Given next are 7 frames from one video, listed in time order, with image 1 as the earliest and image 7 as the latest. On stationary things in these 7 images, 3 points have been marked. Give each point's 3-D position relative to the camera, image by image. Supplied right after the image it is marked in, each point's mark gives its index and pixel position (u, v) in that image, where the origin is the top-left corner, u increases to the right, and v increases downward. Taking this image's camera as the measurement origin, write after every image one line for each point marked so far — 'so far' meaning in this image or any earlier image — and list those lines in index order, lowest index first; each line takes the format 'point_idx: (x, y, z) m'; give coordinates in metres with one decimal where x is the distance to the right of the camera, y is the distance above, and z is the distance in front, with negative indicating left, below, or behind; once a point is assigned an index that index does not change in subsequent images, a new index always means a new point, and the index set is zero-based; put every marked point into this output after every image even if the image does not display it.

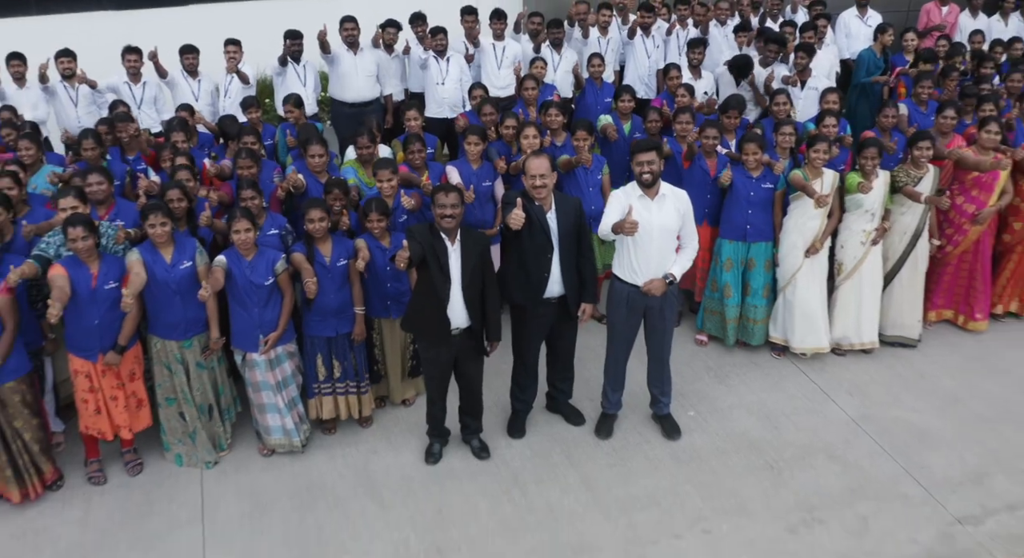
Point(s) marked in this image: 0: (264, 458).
0: (-1.1, -0.8, +3.2) m
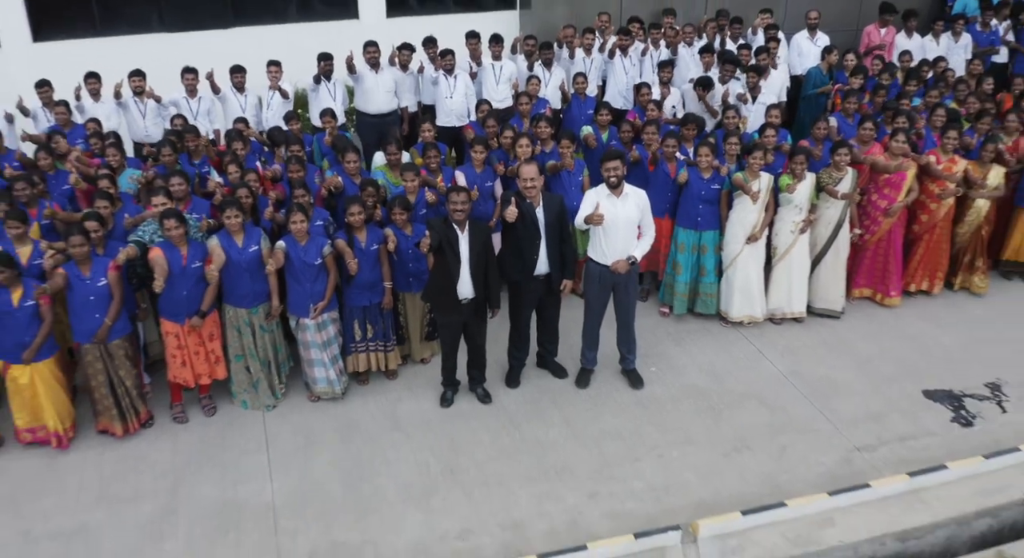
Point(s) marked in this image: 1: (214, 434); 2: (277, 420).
0: (-1.1, -0.7, +4.0) m
1: (-1.5, -0.8, +4.0) m
2: (-1.2, -0.8, +4.2) m
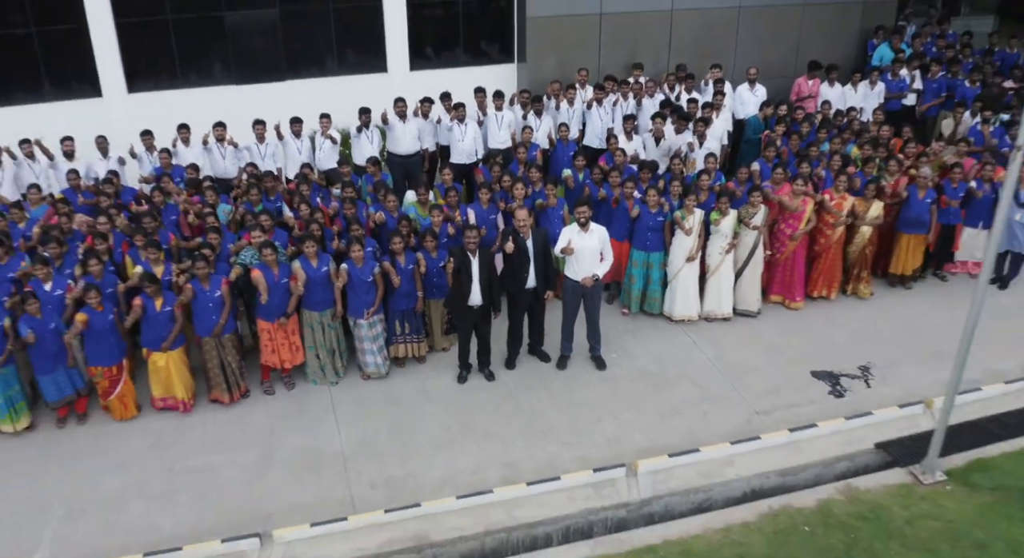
0: (-1.1, -0.8, +5.4) m
1: (-1.5, -0.9, +5.4) m
2: (-1.2, -0.8, +5.5) m
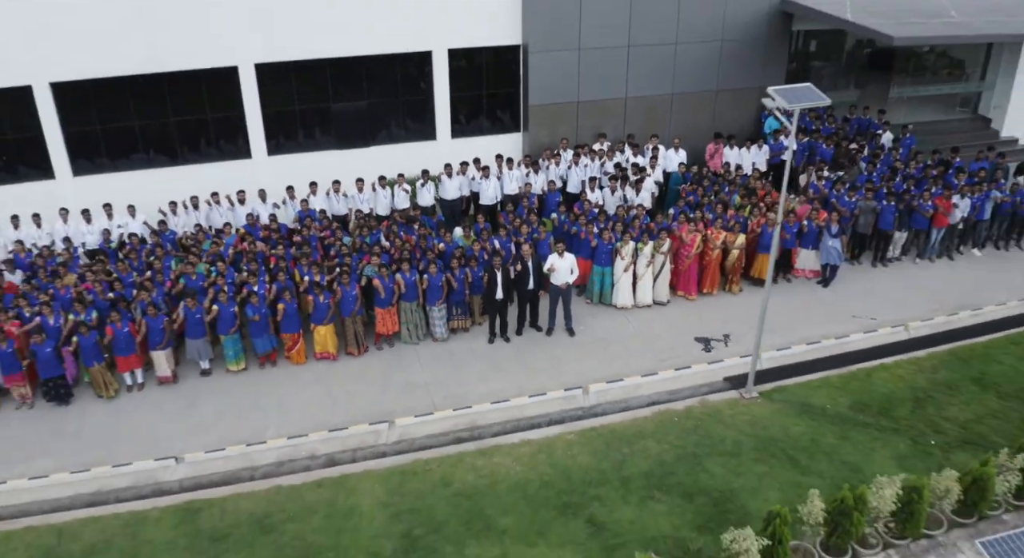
0: (-1.0, -0.8, +9.1) m
1: (-1.4, -0.9, +9.1) m
2: (-1.1, -0.9, +9.2) m
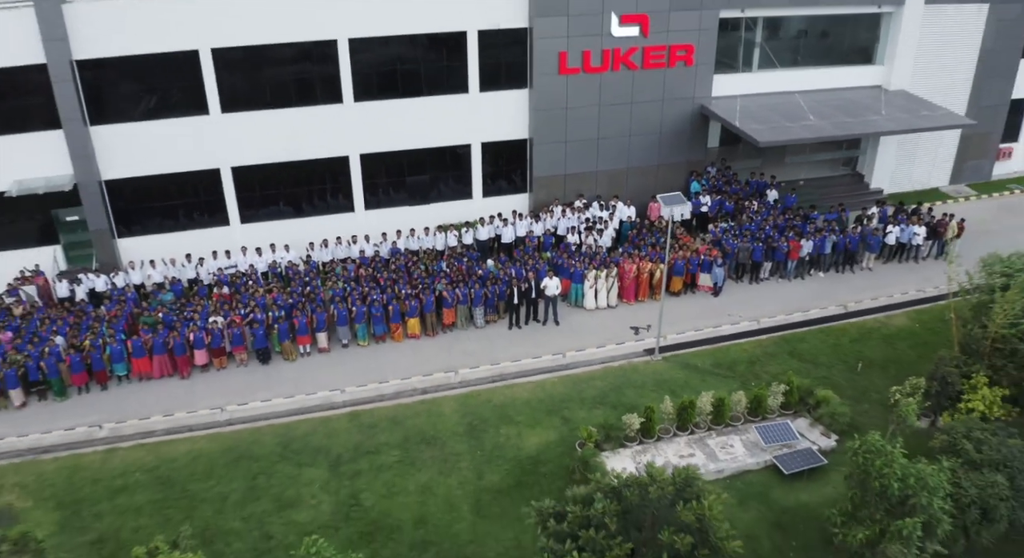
0: (-0.8, -1.1, +15.5) m
1: (-1.2, -1.2, +15.5) m
2: (-0.9, -1.2, +15.7) m
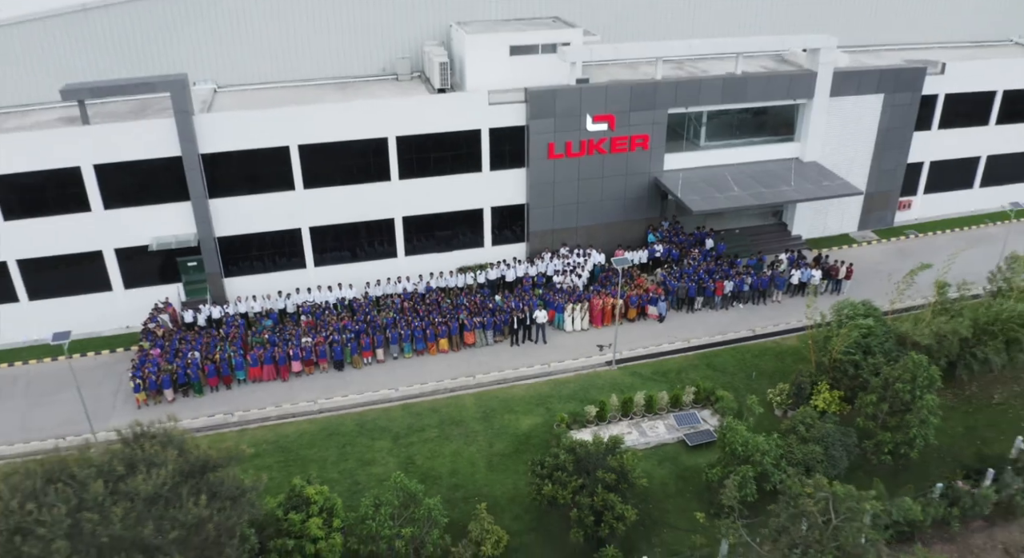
0: (-0.7, -2.1, +22.0) m
1: (-1.2, -2.2, +22.0) m
2: (-0.9, -2.2, +22.2) m
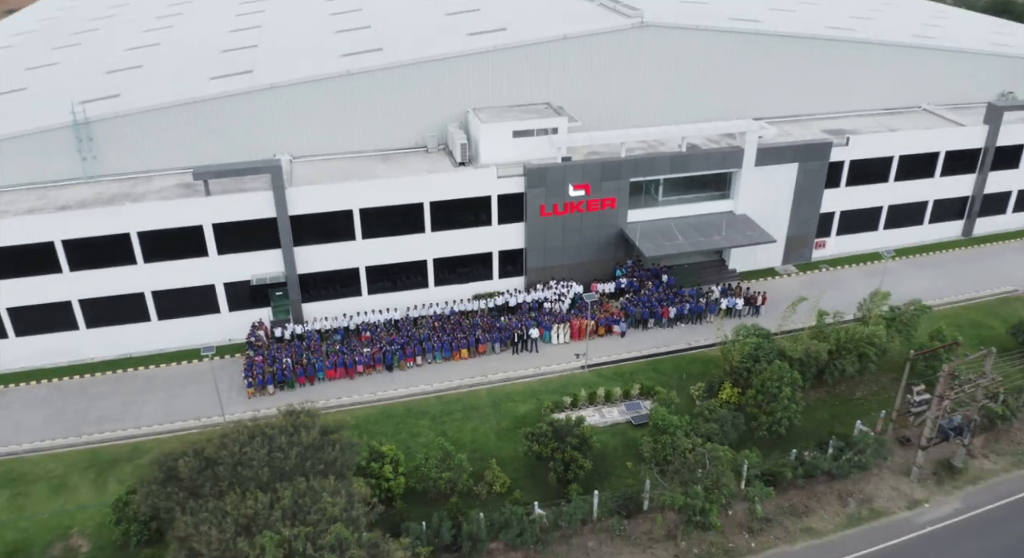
0: (-0.7, -3.3, +30.8) m
1: (-1.1, -3.5, +30.8) m
2: (-0.8, -3.4, +31.0) m
